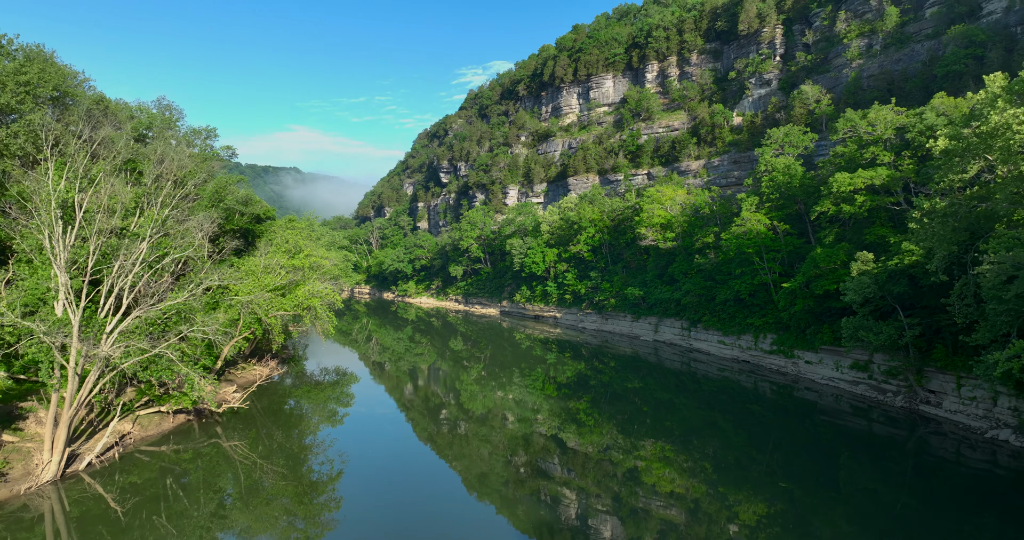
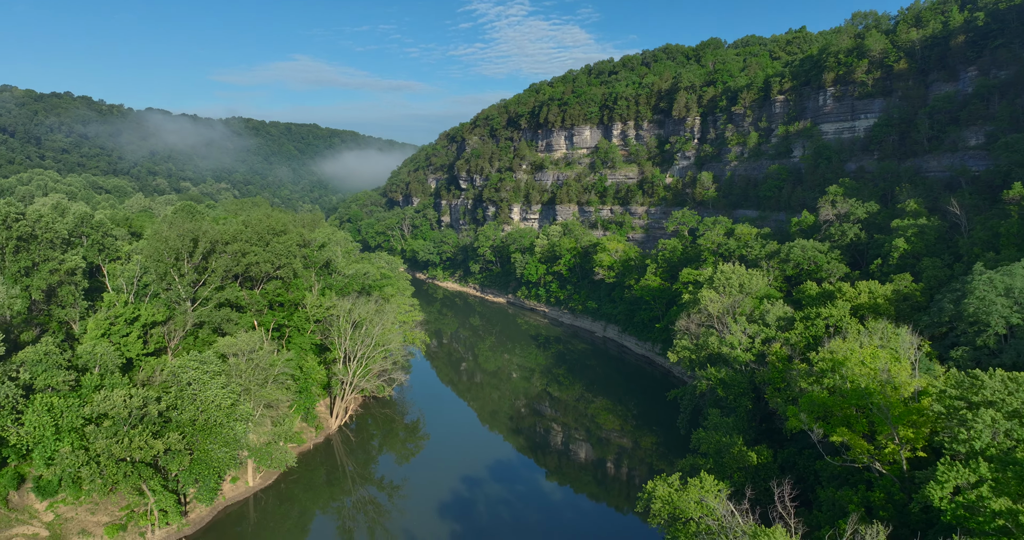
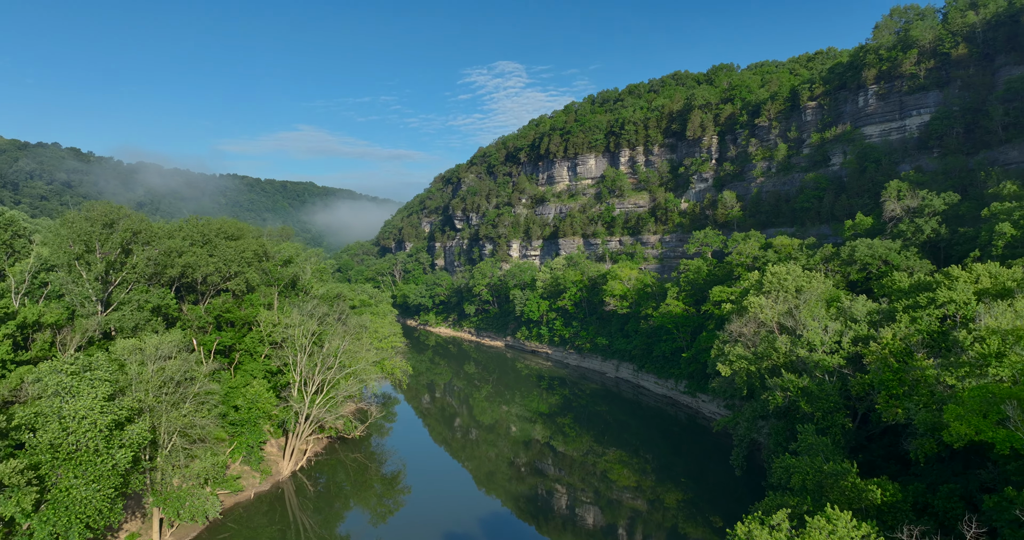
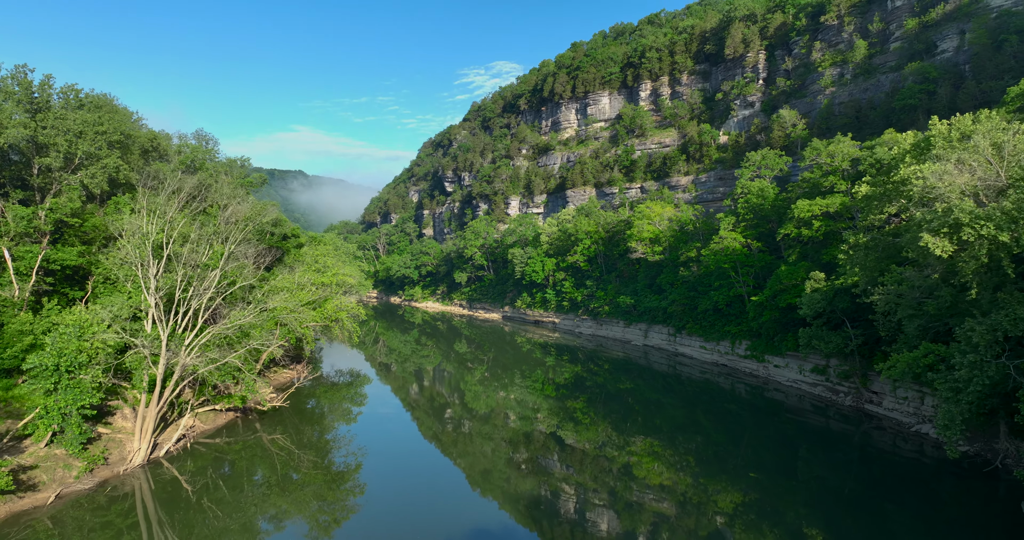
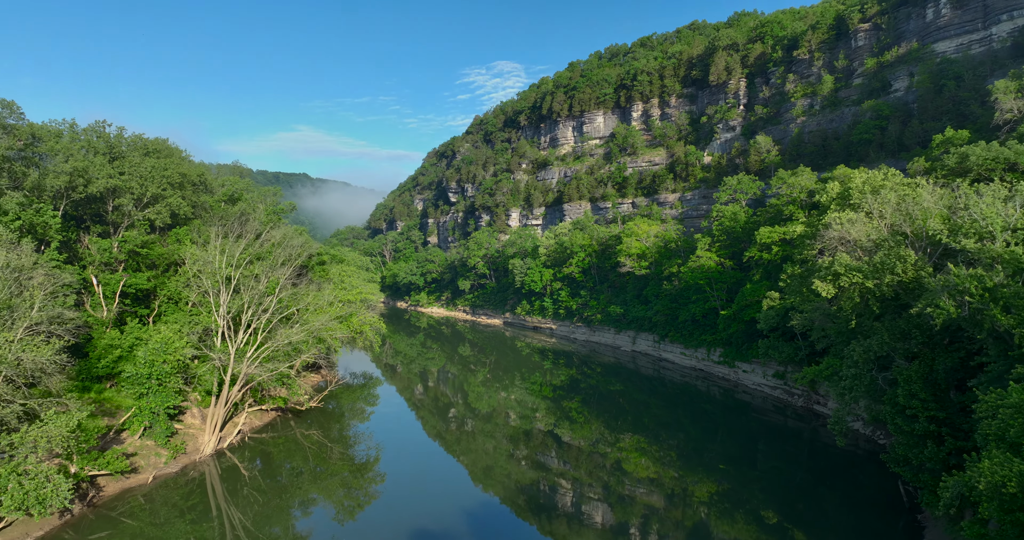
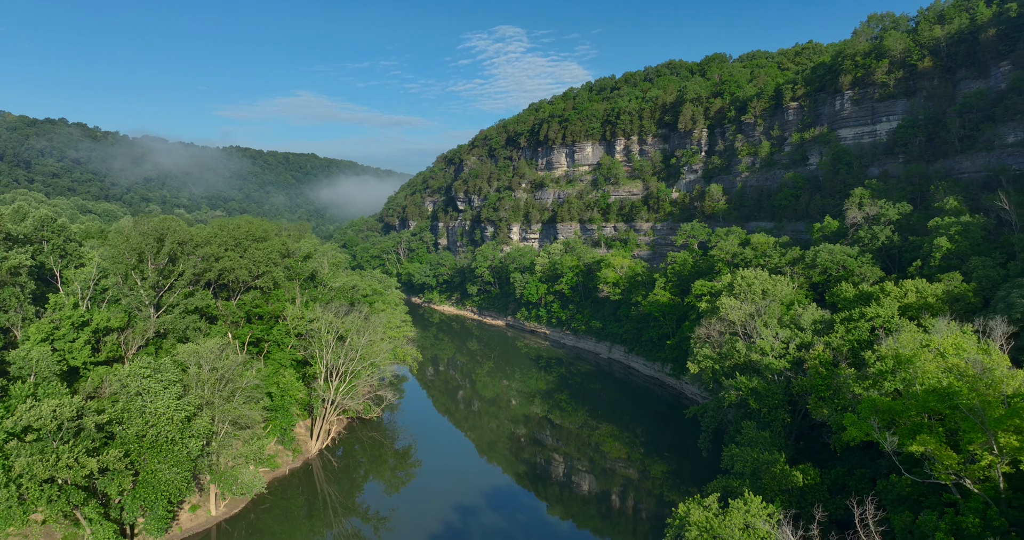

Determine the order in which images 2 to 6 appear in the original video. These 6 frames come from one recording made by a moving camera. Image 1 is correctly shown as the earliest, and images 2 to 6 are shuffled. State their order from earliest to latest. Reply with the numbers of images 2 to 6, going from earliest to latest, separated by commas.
4, 5, 3, 6, 2
